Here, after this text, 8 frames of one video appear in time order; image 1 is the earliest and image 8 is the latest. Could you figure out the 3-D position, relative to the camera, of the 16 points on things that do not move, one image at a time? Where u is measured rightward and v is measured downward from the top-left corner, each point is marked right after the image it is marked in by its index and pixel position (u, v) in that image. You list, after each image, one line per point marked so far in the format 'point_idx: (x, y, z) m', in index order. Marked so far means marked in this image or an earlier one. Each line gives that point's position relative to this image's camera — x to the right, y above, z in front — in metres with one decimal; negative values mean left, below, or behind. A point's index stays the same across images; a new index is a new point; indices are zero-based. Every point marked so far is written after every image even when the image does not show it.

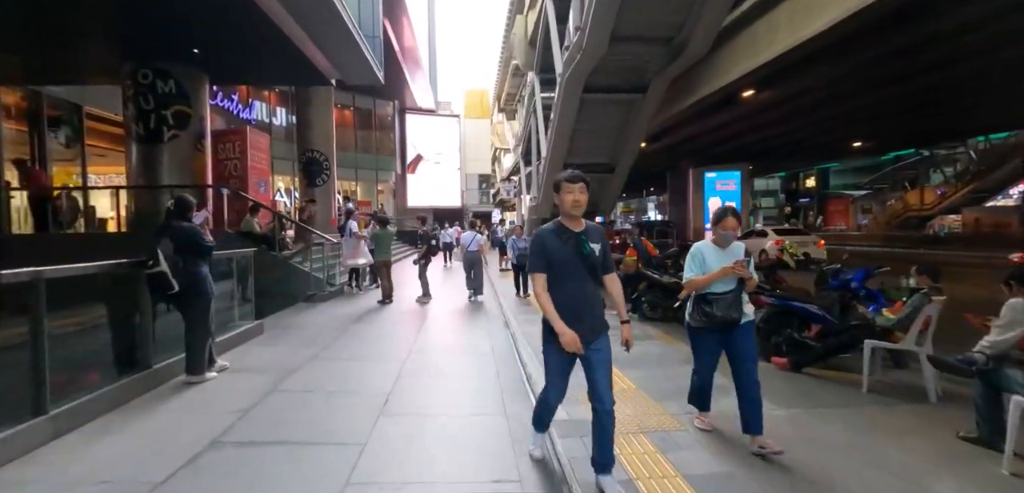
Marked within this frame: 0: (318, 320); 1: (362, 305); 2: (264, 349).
0: (-3.4, -1.3, +7.9) m
1: (-3.3, -1.3, +9.7) m
2: (-3.3, -1.4, +5.9) m
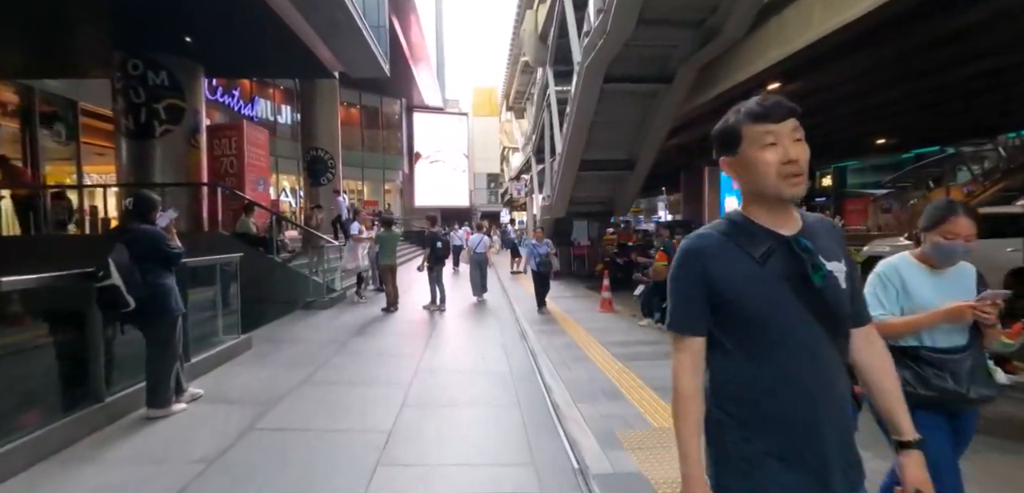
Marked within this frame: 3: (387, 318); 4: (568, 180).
0: (-3.1, -1.4, +7.2) m
1: (-3.0, -1.4, +8.9) m
2: (-3.0, -1.4, +5.1) m
3: (-2.4, -1.4, +8.6) m
4: (+2.0, +2.2, +15.0) m
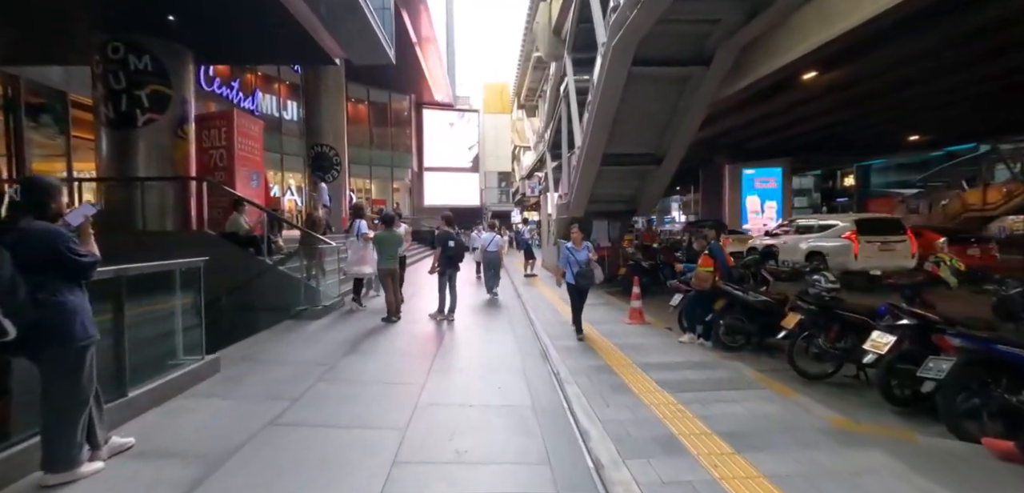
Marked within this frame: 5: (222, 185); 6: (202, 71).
0: (-2.9, -1.4, +6.1) m
1: (-2.7, -1.4, +7.9) m
2: (-2.8, -1.5, +4.1) m
3: (-2.1, -1.4, +7.5) m
4: (+2.4, +2.2, +13.9) m
5: (-6.4, +1.3, +9.6) m
6: (-10.7, +6.0, +15.1) m
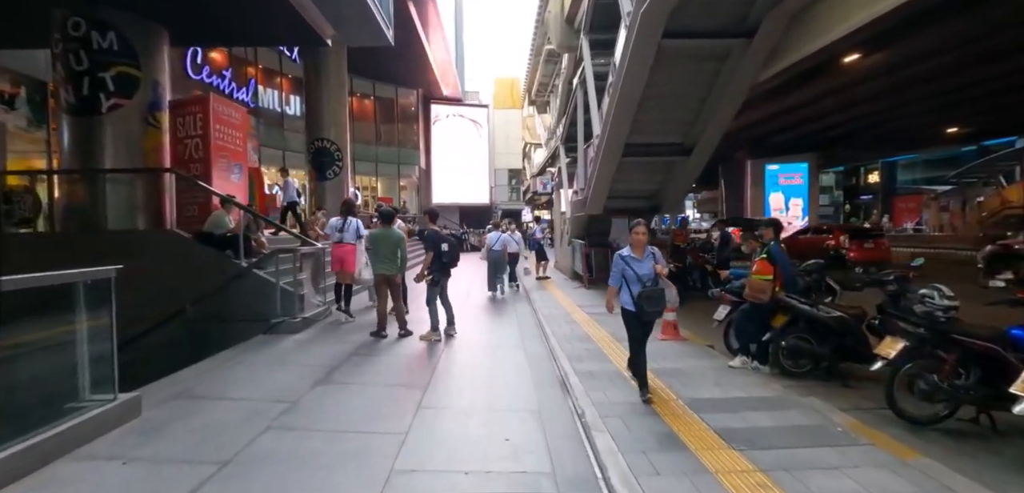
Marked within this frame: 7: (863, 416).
0: (-2.7, -1.4, +5.0) m
1: (-2.5, -1.4, +6.7) m
2: (-2.7, -1.5, +2.9) m
3: (-1.9, -1.5, +6.4) m
4: (+2.8, +2.2, +12.6) m
5: (-6.1, +1.3, +8.6) m
6: (-10.3, +6.0, +14.2) m
7: (+3.5, -1.7, +4.4) m
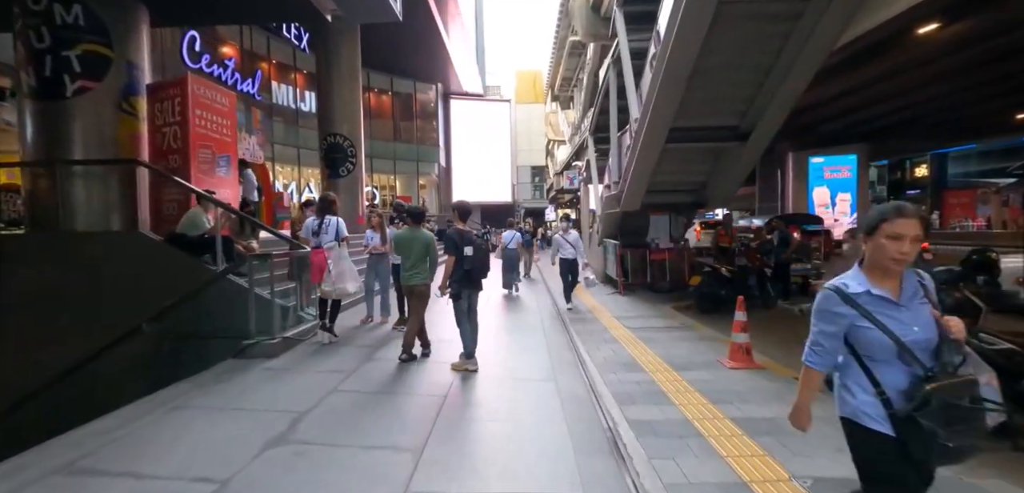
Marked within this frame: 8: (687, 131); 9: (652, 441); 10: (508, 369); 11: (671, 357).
0: (-2.5, -1.5, +3.7) m
1: (-2.2, -1.5, +5.4) m
2: (-2.6, -1.6, +1.6) m
3: (-1.6, -1.5, +5.0) m
4: (+3.4, +2.1, +11.0) m
5: (-5.7, +1.2, +7.4) m
6: (-9.7, +6.0, +13.2) m
7: (+3.7, -1.7, +2.8) m
8: (+4.0, +2.7, +10.3) m
9: (+1.2, -1.6, +3.9) m
10: (-0.1, -1.5, +5.8) m
11: (+2.3, -1.6, +6.4) m
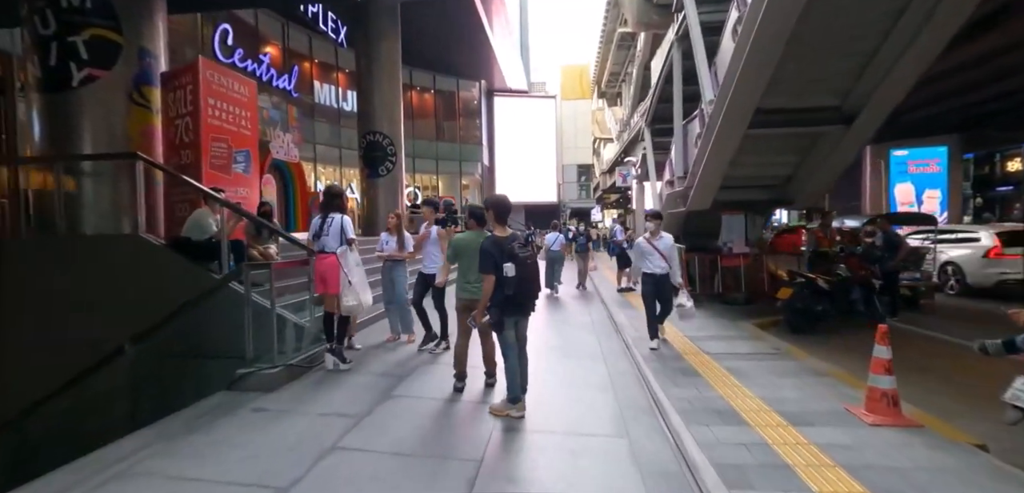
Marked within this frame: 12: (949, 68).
0: (-2.1, -1.6, +2.6) m
1: (-1.6, -1.6, +4.3) m
2: (-2.4, -1.6, +0.6) m
3: (-1.1, -1.6, +3.9) m
4: (+4.4, +2.0, +9.3) m
5: (-5.0, +1.2, +6.7) m
6: (-8.3, +5.9, +12.8) m
7: (+4.0, -1.8, +1.1) m
8: (+5.0, +2.5, +8.5) m
9: (+1.6, -1.7, +2.5) m
10: (+0.5, -1.6, +4.5) m
11: (+2.9, -1.7, +4.8) m
12: (+14.6, +6.0, +14.7) m
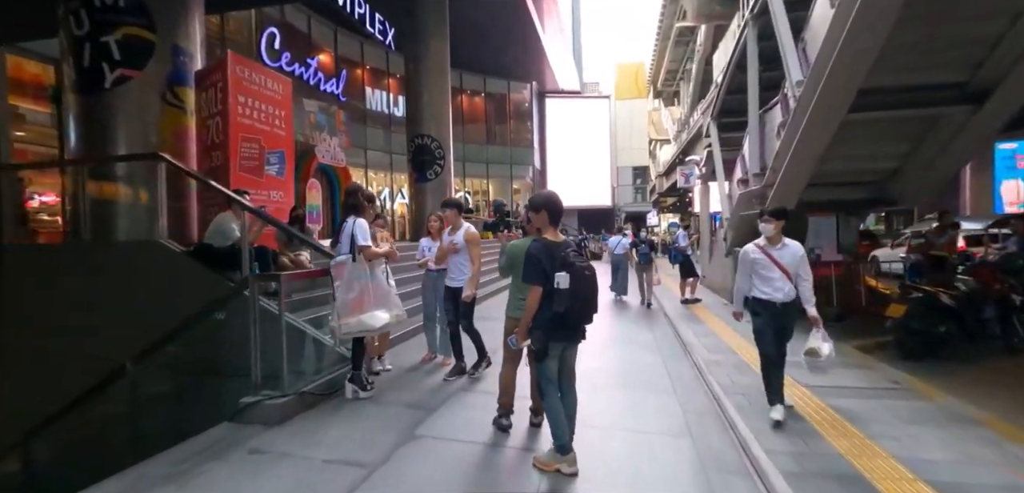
0: (-1.9, -1.6, +1.9) m
1: (-1.2, -1.6, +3.5) m
2: (-2.5, -1.7, -0.1) m
3: (-0.8, -1.7, +3.0) m
4: (+5.4, +1.9, +7.9) m
5: (-4.3, +1.1, +6.3) m
6: (-6.8, +5.7, +12.9) m
7: (+3.9, -1.9, -0.3) m
8: (+5.8, +2.4, +7.0) m
9: (+1.7, -1.8, +1.3) m
10: (+0.9, -1.7, +3.5) m
11: (+3.3, -1.8, +3.5) m
12: (+16.1, +5.8, +12.0) m
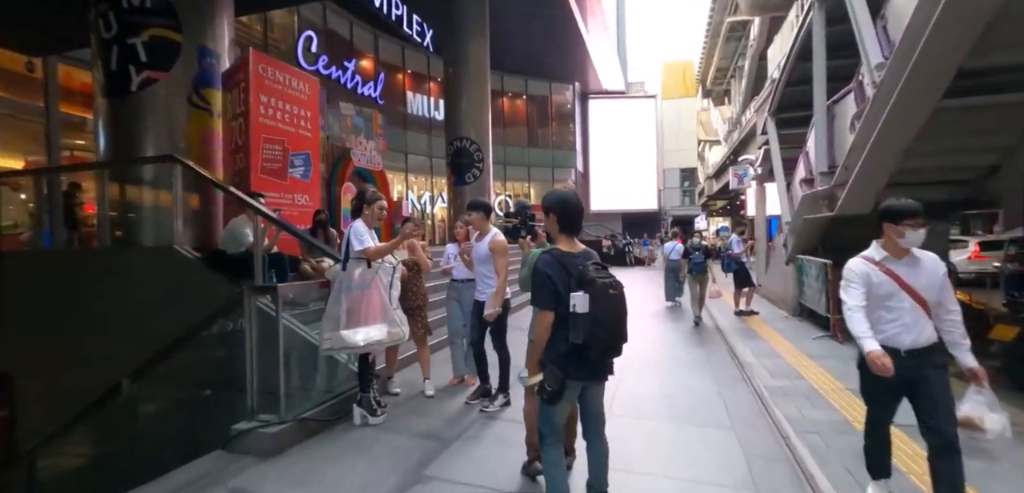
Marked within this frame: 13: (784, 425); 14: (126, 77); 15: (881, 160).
0: (-1.9, -1.7, +1.5) m
1: (-1.1, -1.7, +3.0) m
2: (-2.7, -1.7, -0.5) m
3: (-0.7, -1.7, +2.5) m
4: (+5.9, +1.8, +6.7) m
5: (-3.8, +1.0, +6.1) m
6: (-5.7, +5.6, +12.9) m
7: (+3.7, -1.9, -1.3) m
8: (+6.3, +2.3, +5.8) m
9: (+1.7, -1.8, +0.5) m
10: (+1.0, -1.8, +2.8) m
11: (+3.4, -1.9, +2.5) m
12: (+17.1, +5.6, +9.9) m
13: (+2.9, -1.9, +4.7) m
14: (-5.4, +2.4, +6.3) m
15: (+6.1, +1.3, +7.3) m
